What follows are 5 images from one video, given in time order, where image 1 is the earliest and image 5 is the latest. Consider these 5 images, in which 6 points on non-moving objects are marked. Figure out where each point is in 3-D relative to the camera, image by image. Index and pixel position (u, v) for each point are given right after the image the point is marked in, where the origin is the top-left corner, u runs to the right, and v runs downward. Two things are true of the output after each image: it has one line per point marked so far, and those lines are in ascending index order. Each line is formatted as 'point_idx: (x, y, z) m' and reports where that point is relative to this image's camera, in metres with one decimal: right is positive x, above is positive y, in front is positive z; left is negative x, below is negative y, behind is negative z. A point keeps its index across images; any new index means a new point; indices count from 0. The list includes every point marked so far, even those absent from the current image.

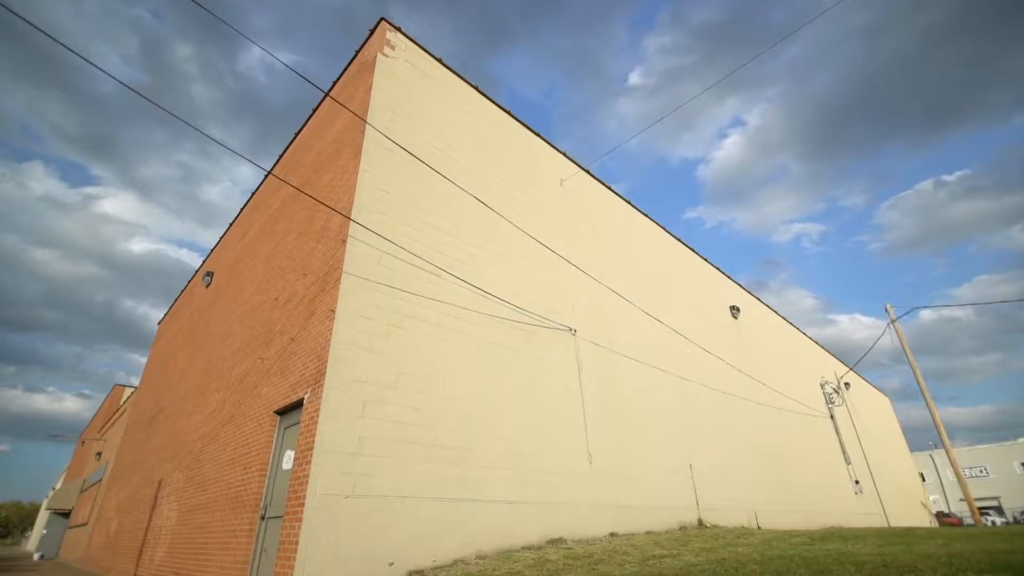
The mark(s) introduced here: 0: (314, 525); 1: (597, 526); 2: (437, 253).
0: (-1.9, -2.3, +4.5) m
1: (+1.3, -3.6, +7.2) m
2: (-1.1, +0.5, +6.9) m
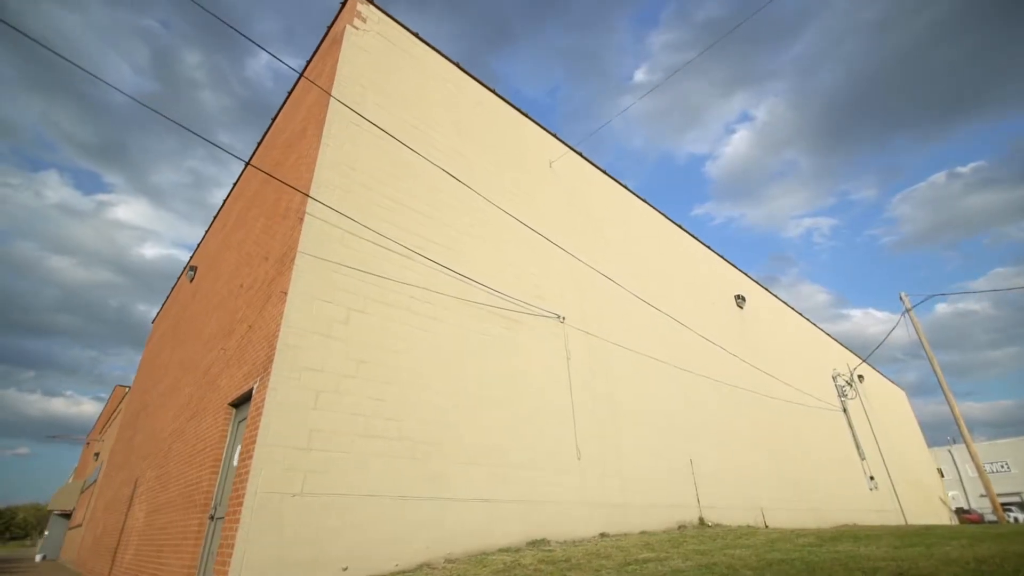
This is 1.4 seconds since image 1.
0: (-2.2, -2.0, +4.0) m
1: (+1.1, -3.4, +6.7) m
2: (-1.4, +0.7, +6.5) m
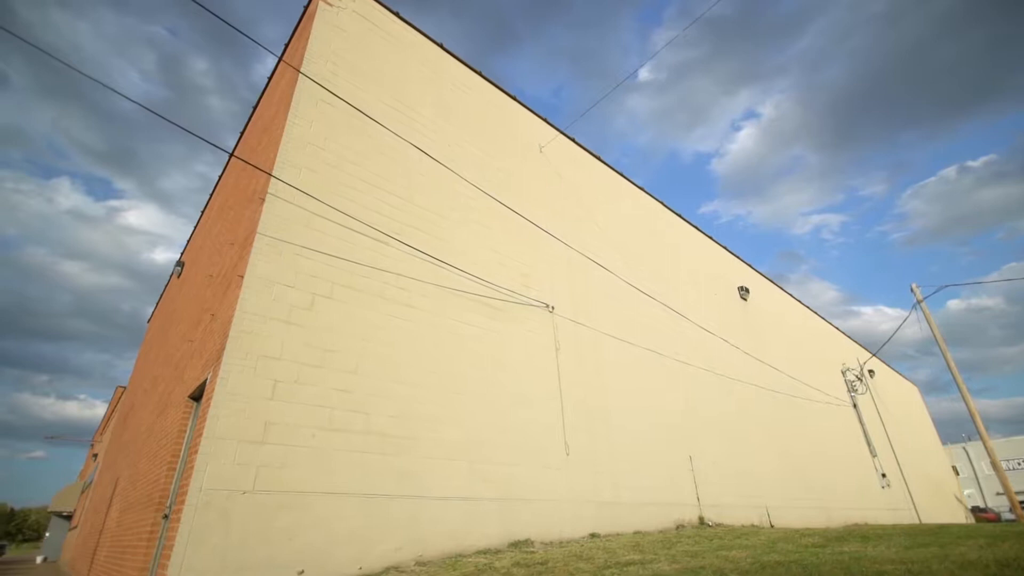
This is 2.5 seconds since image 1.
0: (-2.5, -1.9, +3.7) m
1: (+0.9, -3.2, +6.3) m
2: (-1.7, +0.9, +6.1) m
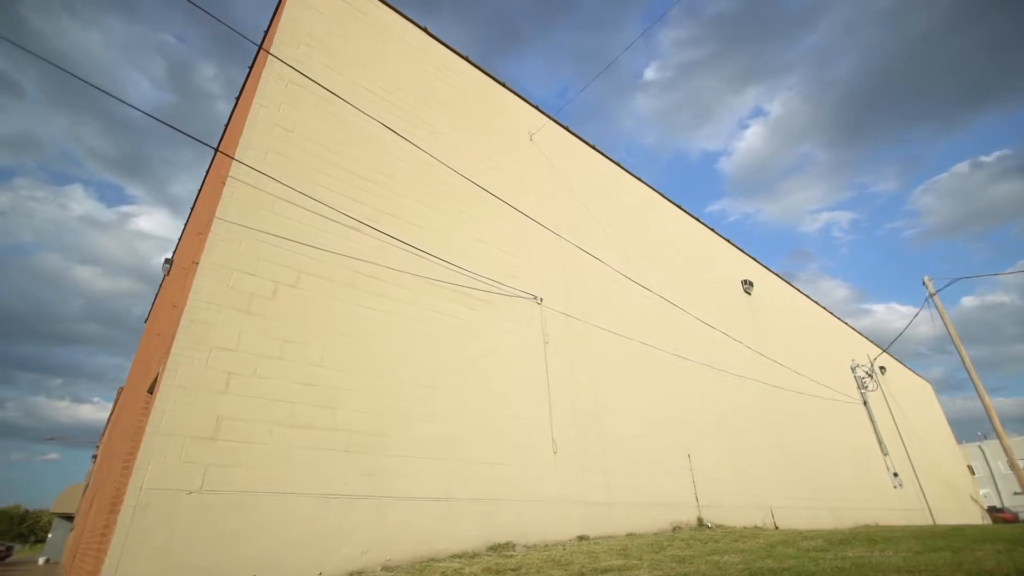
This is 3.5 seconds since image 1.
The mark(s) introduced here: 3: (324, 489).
0: (-2.7, -1.8, +3.4) m
1: (+0.6, -3.0, +6.0) m
2: (-1.9, +1.0, +5.8) m
3: (-1.7, -1.8, +4.3) m
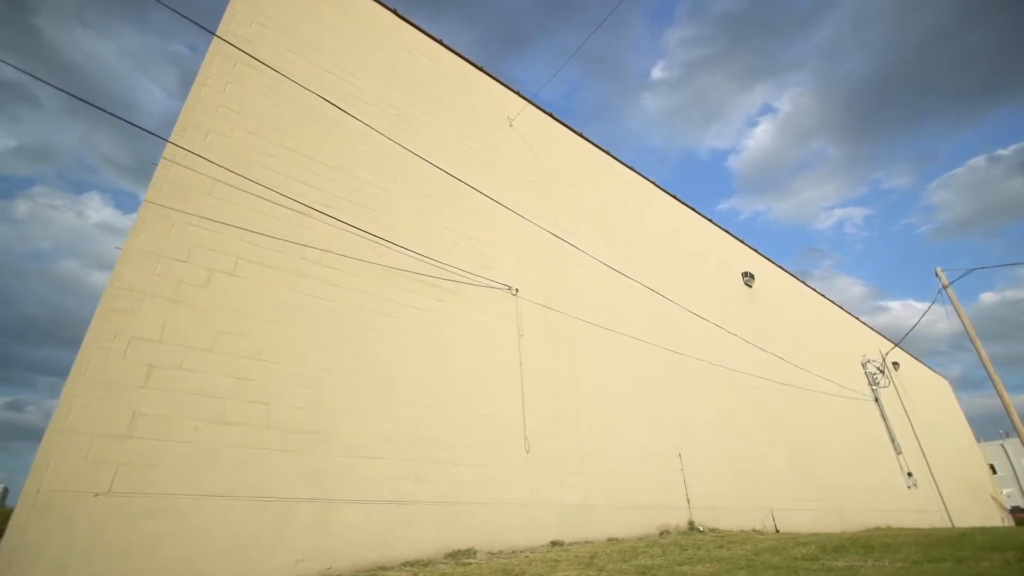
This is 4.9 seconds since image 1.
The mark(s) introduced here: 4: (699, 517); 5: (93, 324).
0: (-3.2, -1.6, +3.1) m
1: (+0.3, -2.9, +5.6) m
2: (-2.3, +1.2, +5.5) m
3: (-2.1, -1.7, +4.0) m
4: (+3.1, -3.8, +7.7) m
5: (-3.3, -0.3, +3.7) m
